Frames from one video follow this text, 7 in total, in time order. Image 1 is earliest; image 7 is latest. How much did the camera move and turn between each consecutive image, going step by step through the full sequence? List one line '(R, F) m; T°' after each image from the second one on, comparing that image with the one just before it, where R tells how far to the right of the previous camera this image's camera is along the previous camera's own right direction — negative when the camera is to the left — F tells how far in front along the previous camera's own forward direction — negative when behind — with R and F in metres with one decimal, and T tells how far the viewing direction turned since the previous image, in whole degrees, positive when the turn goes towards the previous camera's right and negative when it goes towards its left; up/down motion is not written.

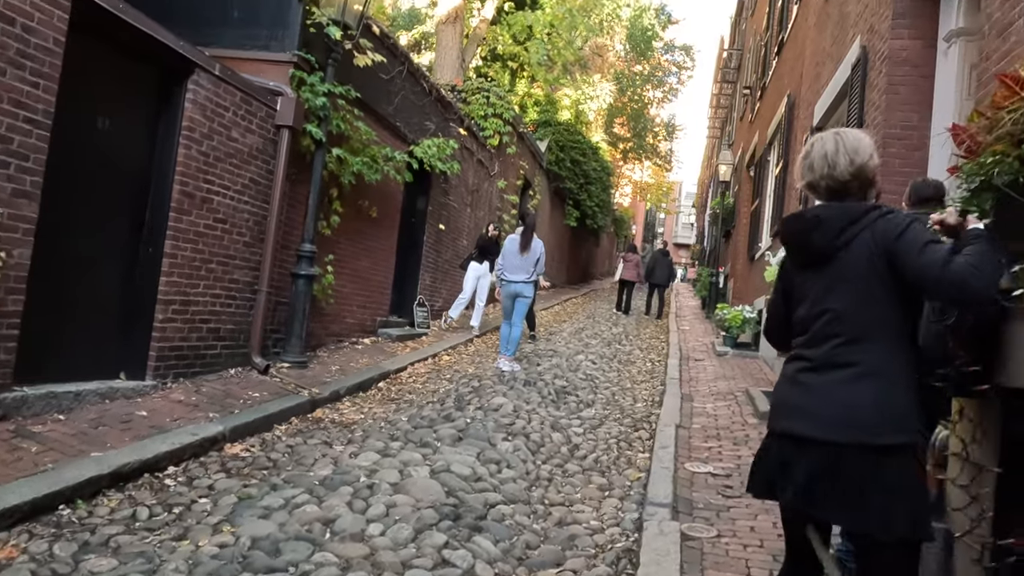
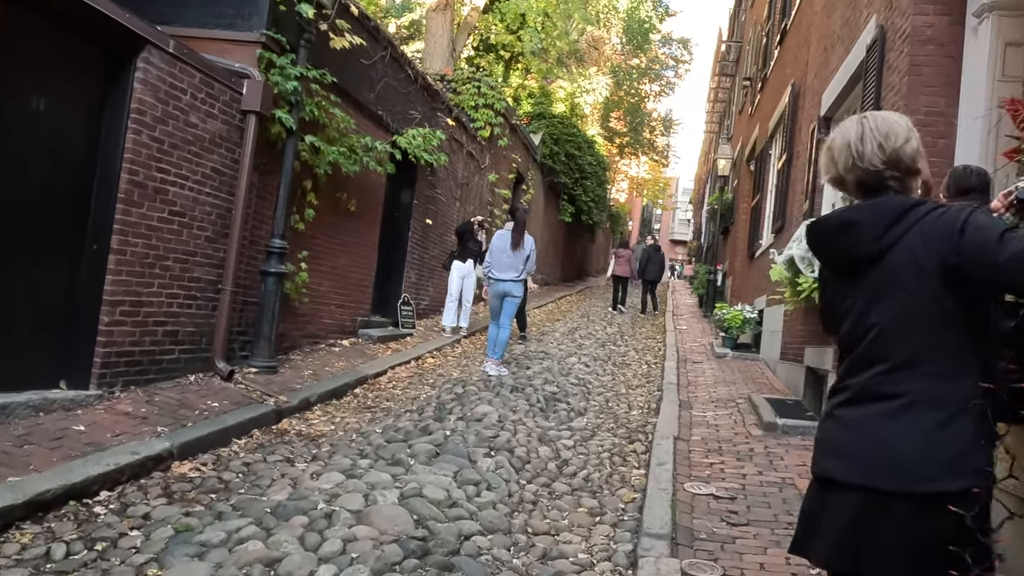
(+0.1, +0.5) m; 0°
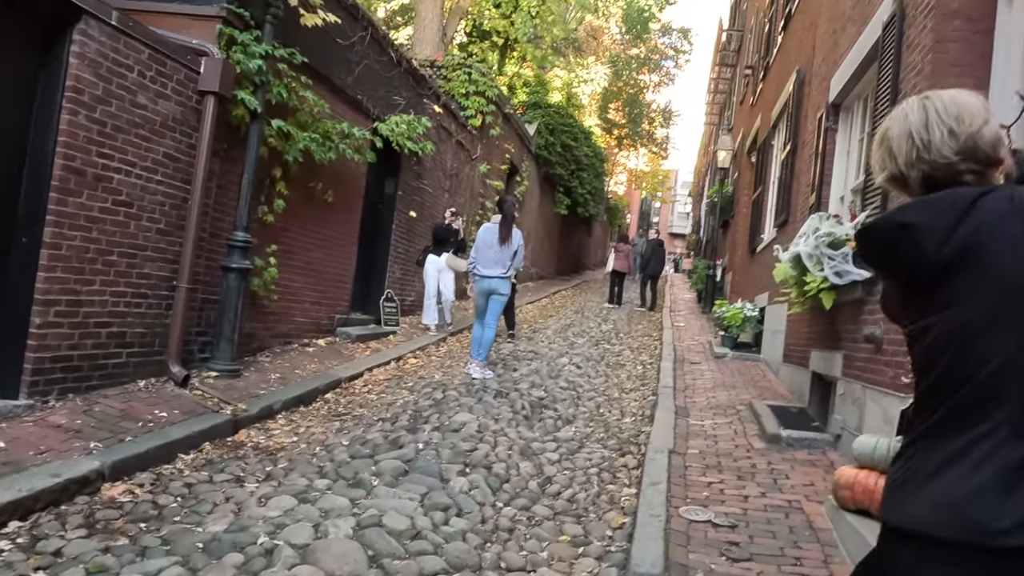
(+0.1, +0.5) m; 0°
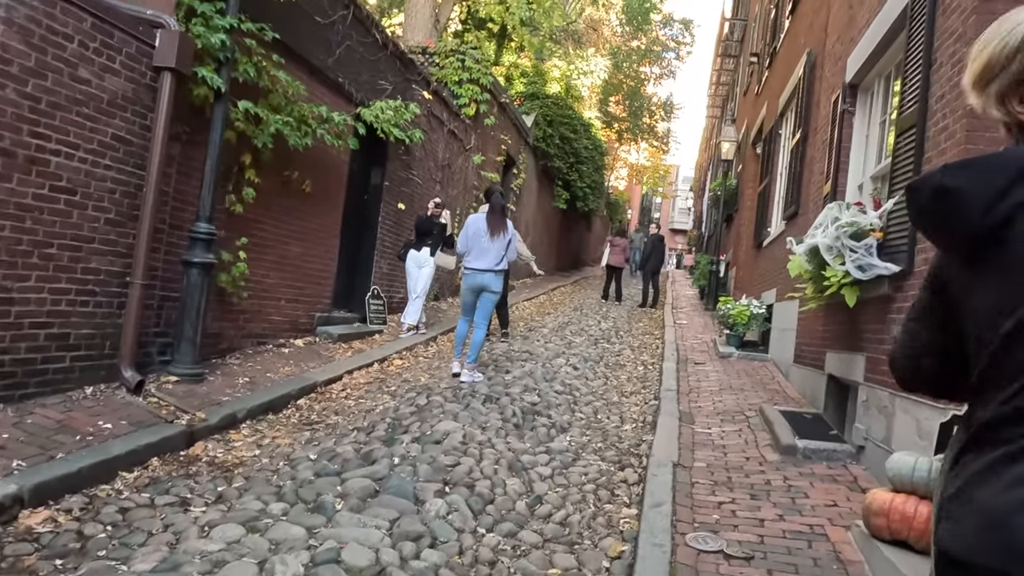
(+0.1, +0.5) m; 0°
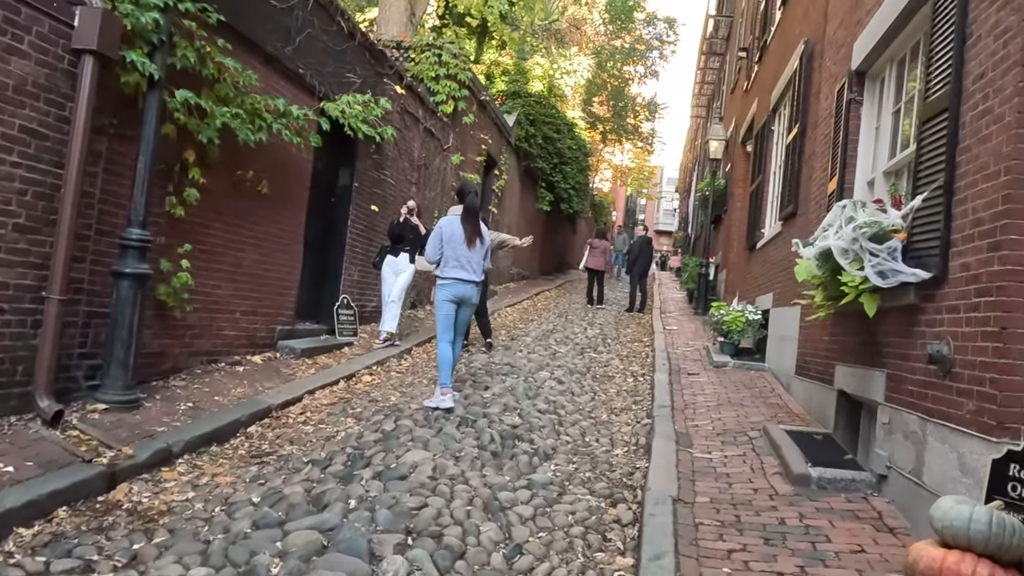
(+0.1, +0.6) m; +1°
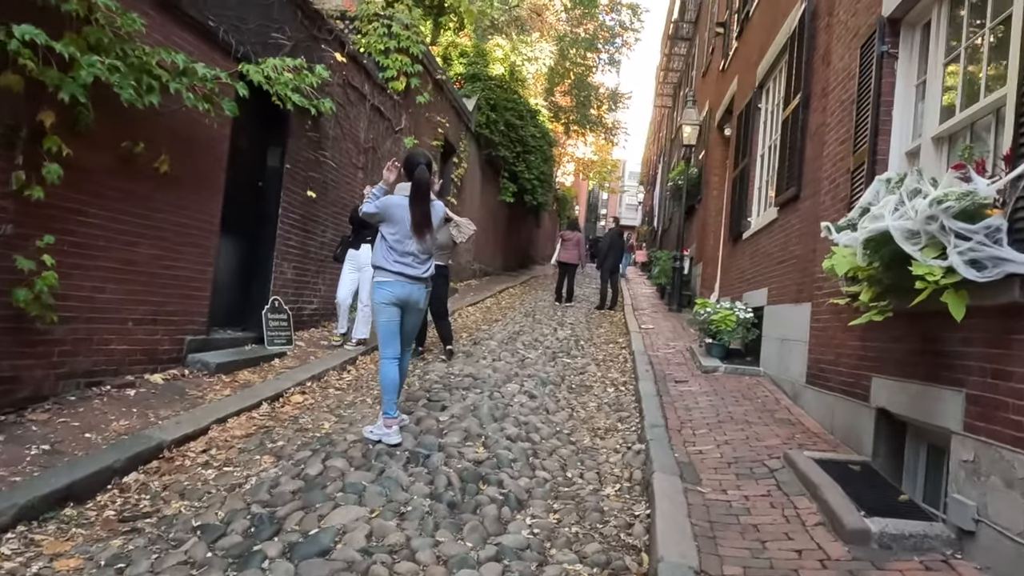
(0.0, +1.2) m; +3°
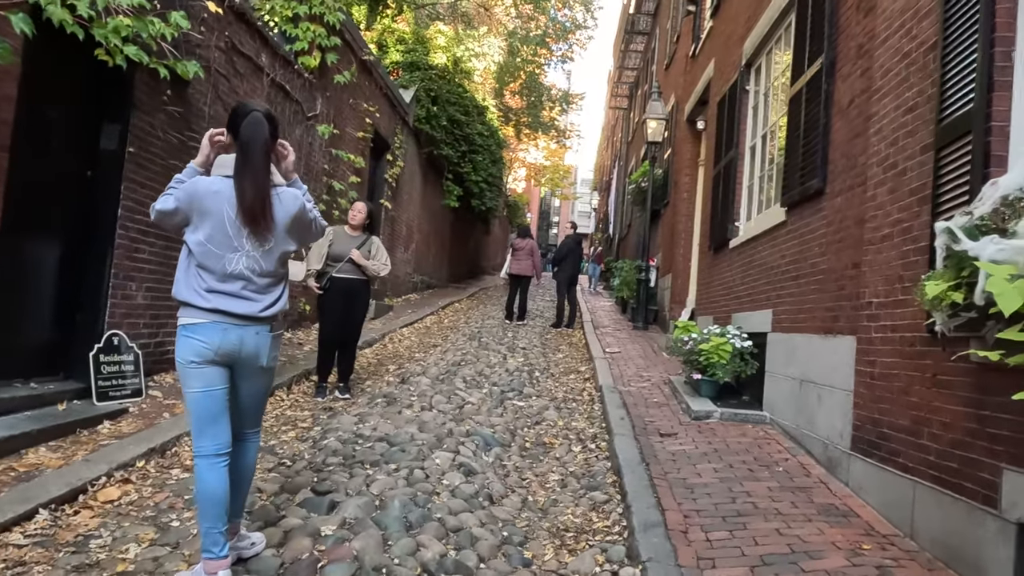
(+0.1, +1.9) m; +4°
